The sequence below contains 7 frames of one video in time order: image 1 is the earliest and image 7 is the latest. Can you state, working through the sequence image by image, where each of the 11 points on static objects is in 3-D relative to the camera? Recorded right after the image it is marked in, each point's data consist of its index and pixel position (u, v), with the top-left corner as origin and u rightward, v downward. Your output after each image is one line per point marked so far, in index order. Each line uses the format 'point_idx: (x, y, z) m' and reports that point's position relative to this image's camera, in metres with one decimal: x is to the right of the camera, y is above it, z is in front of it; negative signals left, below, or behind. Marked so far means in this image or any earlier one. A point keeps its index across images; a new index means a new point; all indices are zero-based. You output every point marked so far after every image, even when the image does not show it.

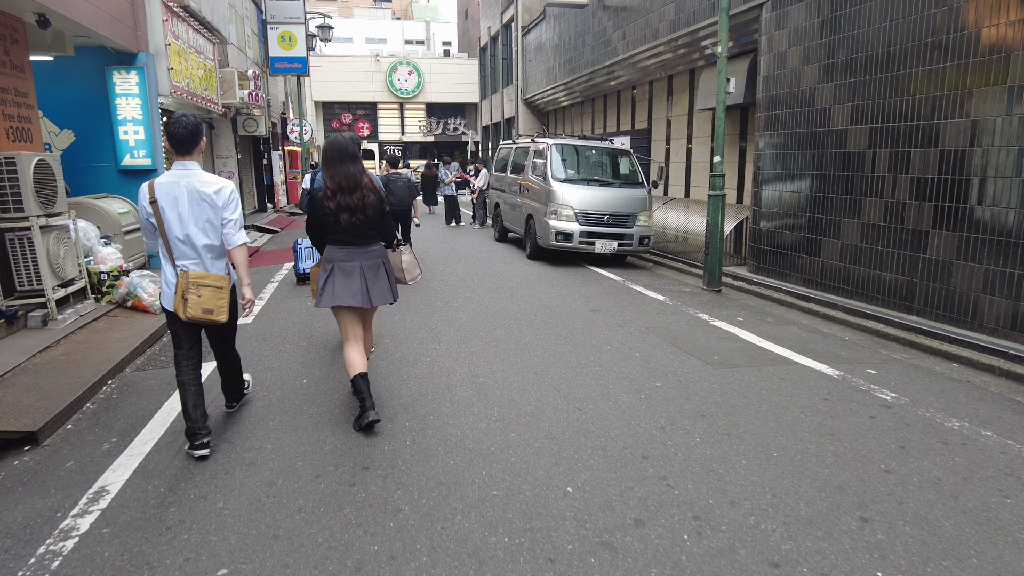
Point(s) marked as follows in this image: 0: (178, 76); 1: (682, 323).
0: (-5.1, +3.3, +10.1) m
1: (+1.7, -0.4, +6.5) m
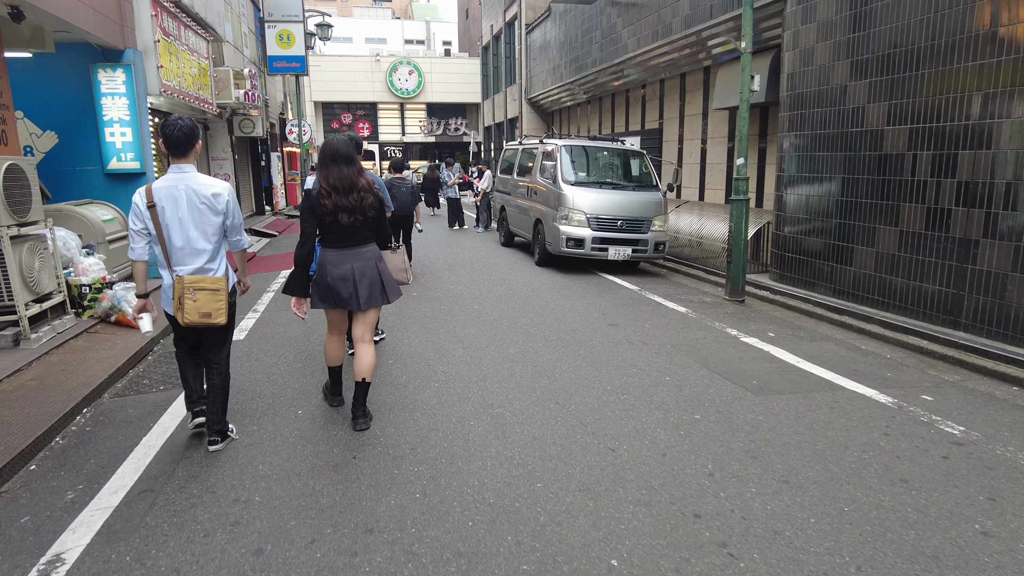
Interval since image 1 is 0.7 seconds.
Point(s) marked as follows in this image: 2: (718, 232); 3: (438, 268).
0: (-5.0, +3.1, +9.6) m
1: (+1.8, -0.5, +6.0) m
2: (+3.2, +0.9, +10.1) m
3: (-1.1, +0.3, +10.4) m
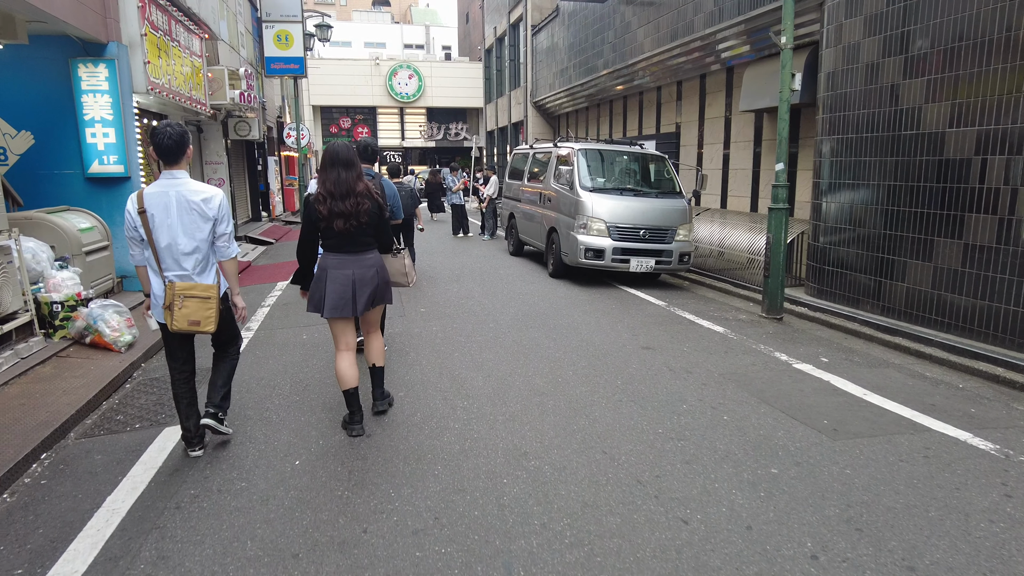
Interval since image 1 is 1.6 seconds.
0: (-4.8, +2.9, +8.9) m
1: (+2.0, -0.7, +5.3) m
2: (+3.4, +0.7, +9.5) m
3: (-1.0, +0.1, +9.7) m
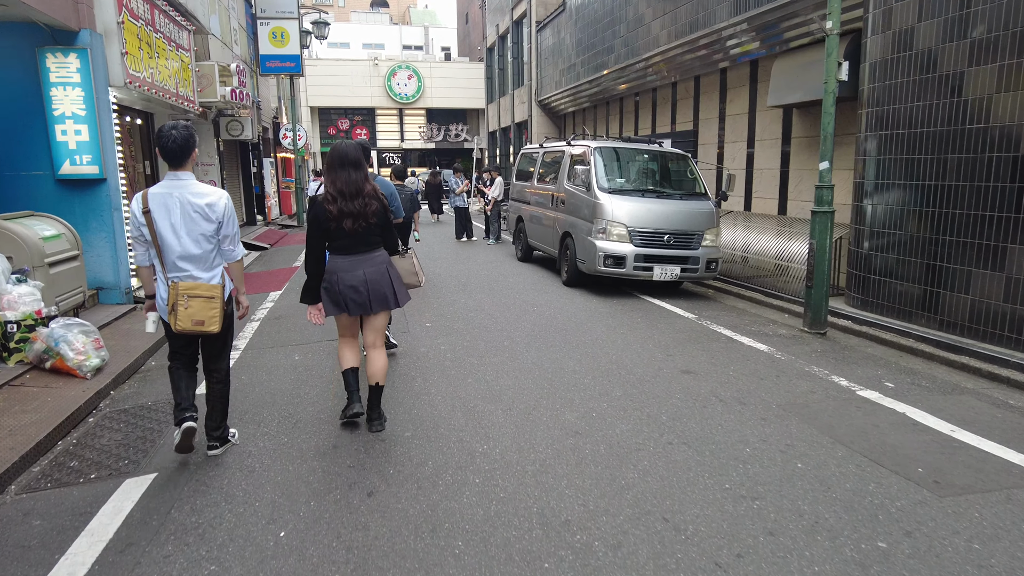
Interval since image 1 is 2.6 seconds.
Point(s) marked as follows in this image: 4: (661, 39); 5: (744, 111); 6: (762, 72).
0: (-4.7, +2.8, +8.2) m
1: (+2.2, -0.8, +4.6) m
2: (+3.5, +0.5, +8.8) m
3: (-0.8, 0.0, +9.0) m
4: (+2.7, +4.5, +11.8) m
5: (+3.7, +2.8, +10.5) m
6: (+3.8, +3.3, +10.0) m
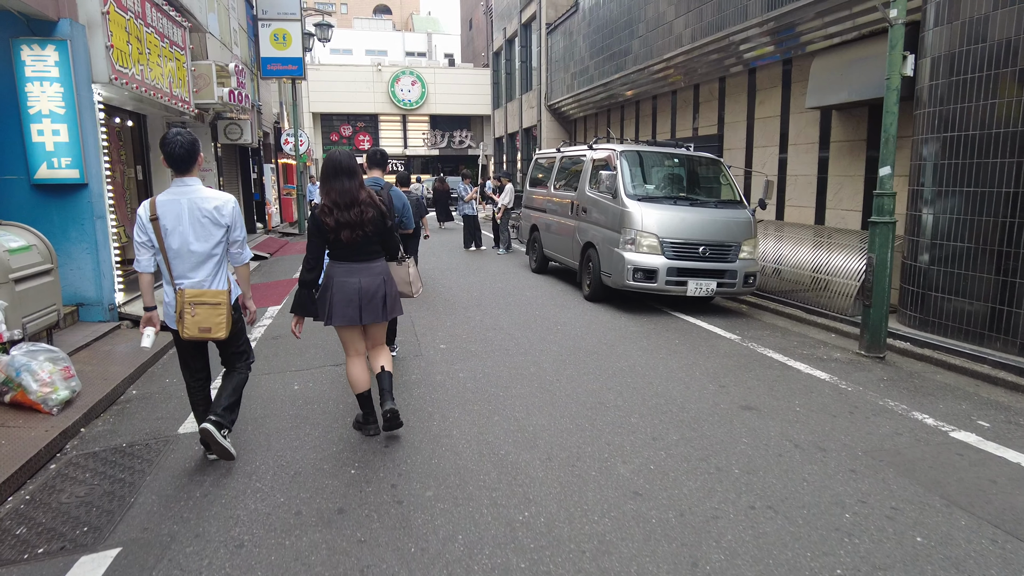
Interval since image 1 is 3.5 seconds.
0: (-4.5, +2.6, +7.6) m
1: (+2.4, -0.9, +3.9) m
2: (+3.8, +0.3, +8.1) m
3: (-0.6, -0.2, +8.3) m
4: (+2.9, +4.3, +11.2) m
5: (+4.0, +2.6, +9.8) m
6: (+4.1, +3.1, +9.4) m
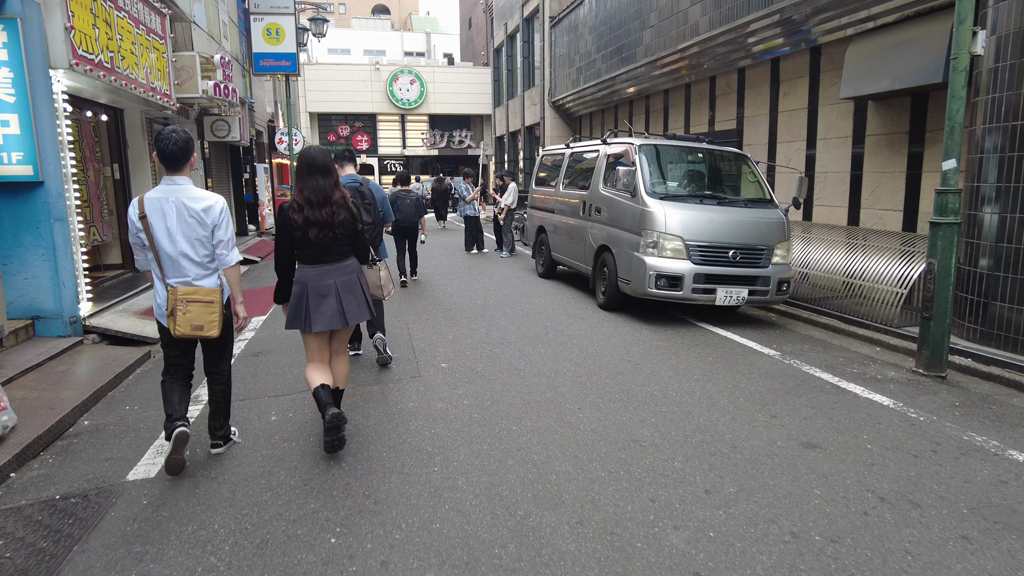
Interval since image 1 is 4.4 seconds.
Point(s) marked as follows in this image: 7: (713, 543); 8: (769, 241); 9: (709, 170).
0: (-4.4, +2.5, +6.8) m
1: (+2.5, -1.0, +3.2) m
2: (+3.8, +0.3, +7.4) m
3: (-0.5, -0.3, +7.6) m
4: (+3.0, +4.2, +10.4) m
5: (+4.0, +2.5, +9.1) m
6: (+4.2, +3.0, +8.6) m
7: (+0.8, -1.0, +2.7) m
8: (+2.7, +0.5, +6.8) m
9: (+2.3, +1.4, +7.6) m
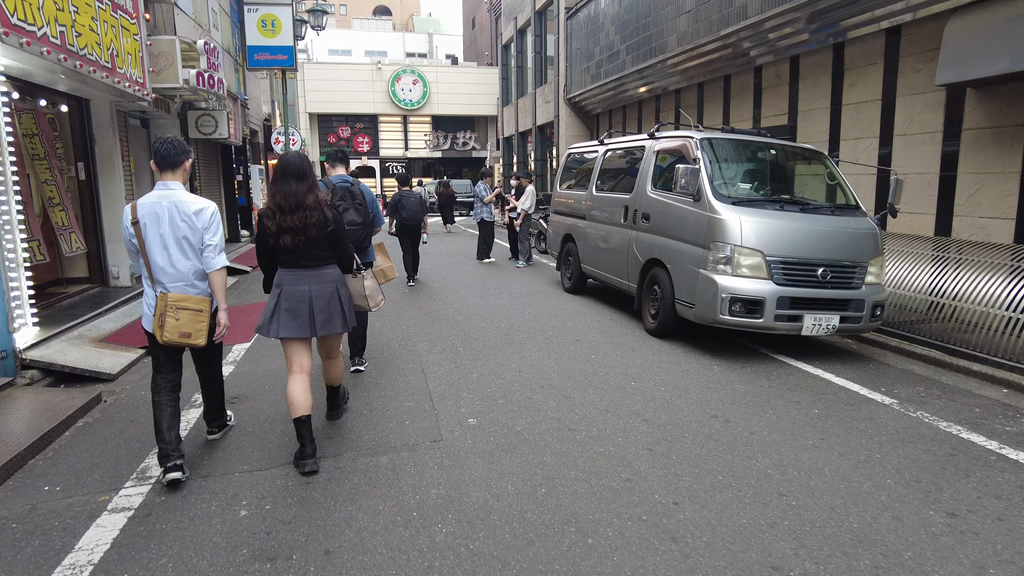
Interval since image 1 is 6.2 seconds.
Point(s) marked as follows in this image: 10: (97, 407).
0: (-4.1, +2.3, +5.6) m
1: (+2.8, -1.2, +1.9) m
2: (+4.2, 0.0, +6.1) m
3: (-0.2, -0.5, +6.3) m
4: (+3.3, +4.0, +9.2) m
5: (+4.4, +2.3, +7.9) m
6: (+4.5, +2.8, +7.4) m
7: (+1.1, -1.2, +1.4) m
8: (+3.0, +0.3, +5.5) m
9: (+2.6, +1.2, +6.4) m
10: (-3.1, -0.9, +4.9) m
